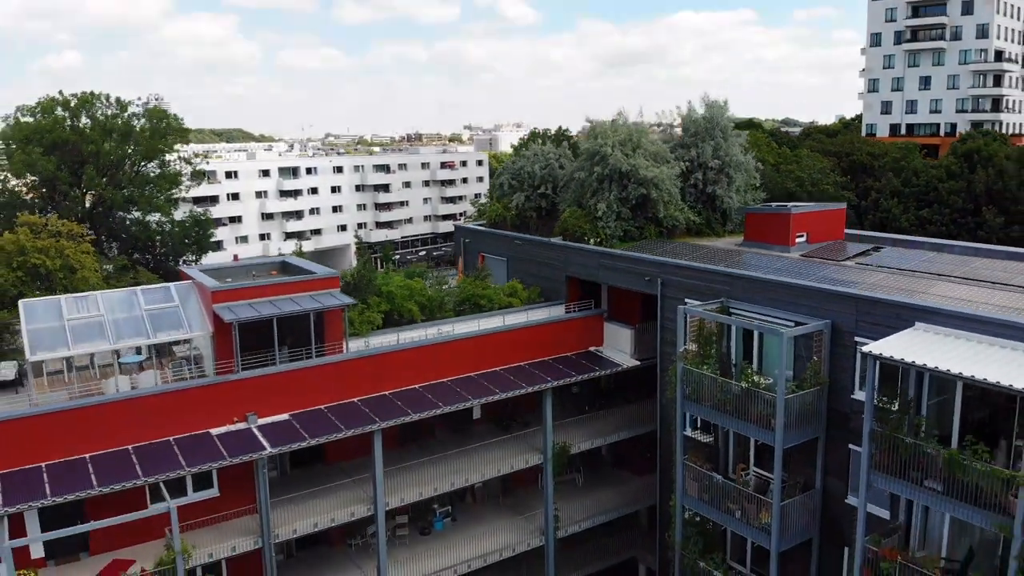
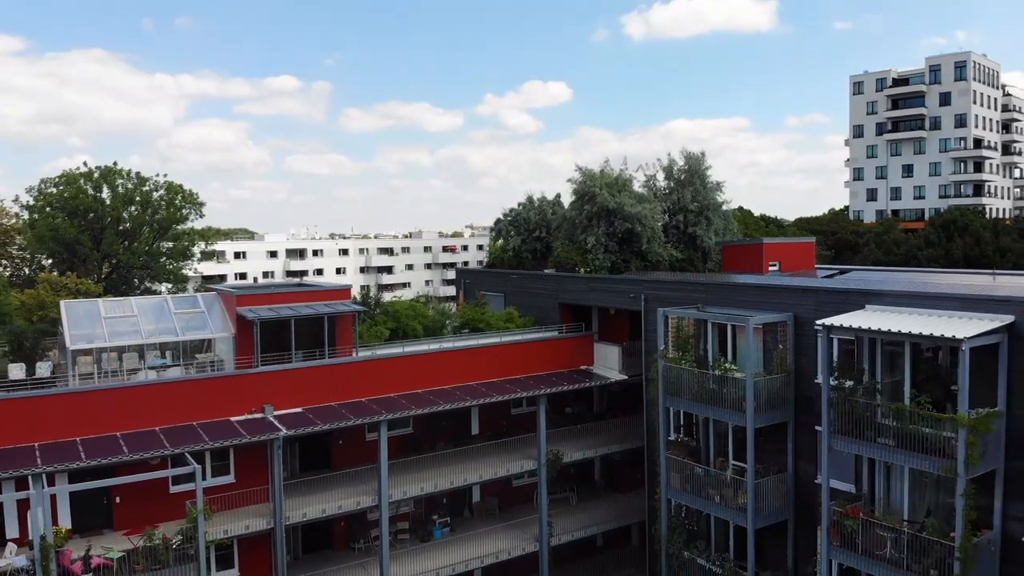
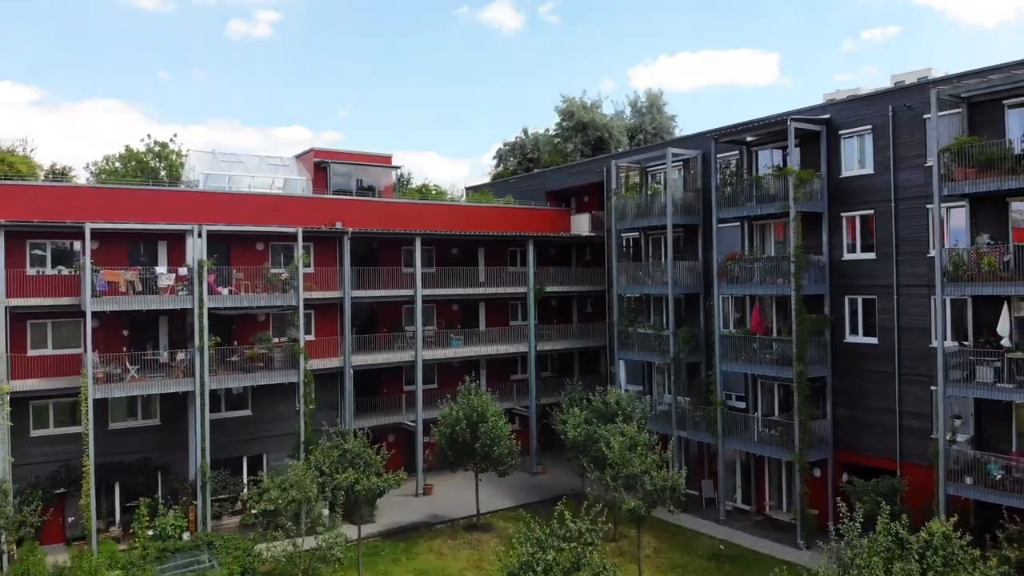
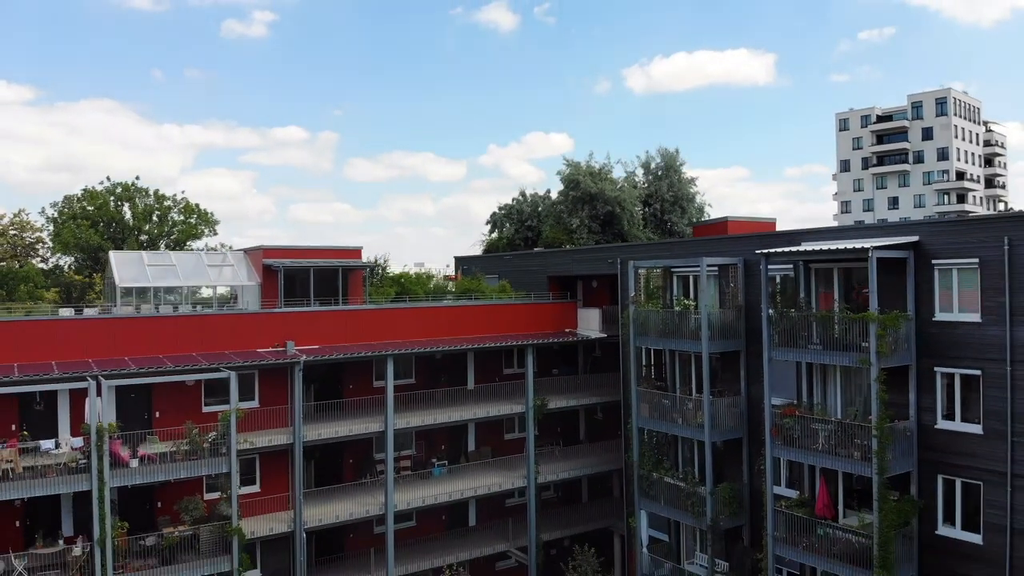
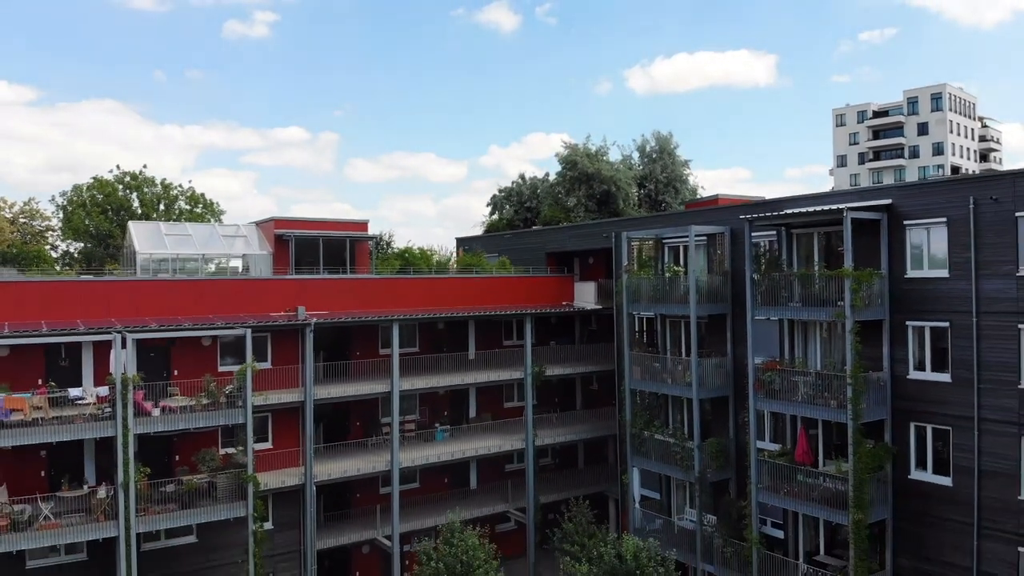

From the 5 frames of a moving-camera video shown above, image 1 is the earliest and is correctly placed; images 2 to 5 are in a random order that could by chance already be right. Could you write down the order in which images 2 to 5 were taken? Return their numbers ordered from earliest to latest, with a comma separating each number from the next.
2, 4, 5, 3
